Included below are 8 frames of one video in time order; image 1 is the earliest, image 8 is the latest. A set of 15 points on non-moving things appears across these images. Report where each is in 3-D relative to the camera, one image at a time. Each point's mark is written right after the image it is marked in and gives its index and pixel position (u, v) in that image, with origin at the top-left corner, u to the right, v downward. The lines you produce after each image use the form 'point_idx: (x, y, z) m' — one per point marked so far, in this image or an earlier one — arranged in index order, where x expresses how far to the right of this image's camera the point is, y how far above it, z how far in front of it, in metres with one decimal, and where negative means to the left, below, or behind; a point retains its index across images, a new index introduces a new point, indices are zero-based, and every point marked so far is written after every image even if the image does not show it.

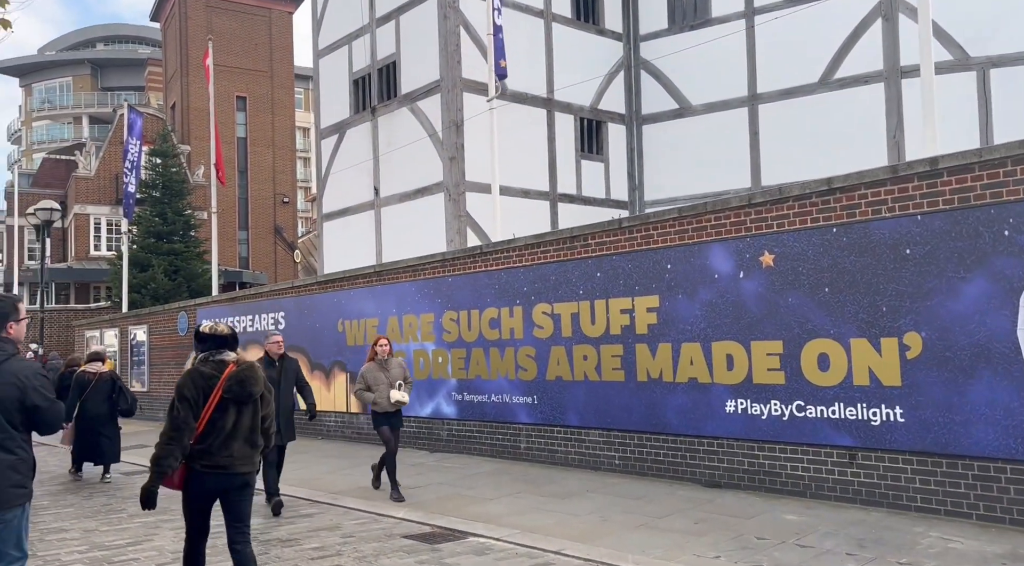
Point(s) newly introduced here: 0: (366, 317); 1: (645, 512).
0: (-2.4, -0.6, +13.5) m
1: (+1.1, -1.9, +7.0) m
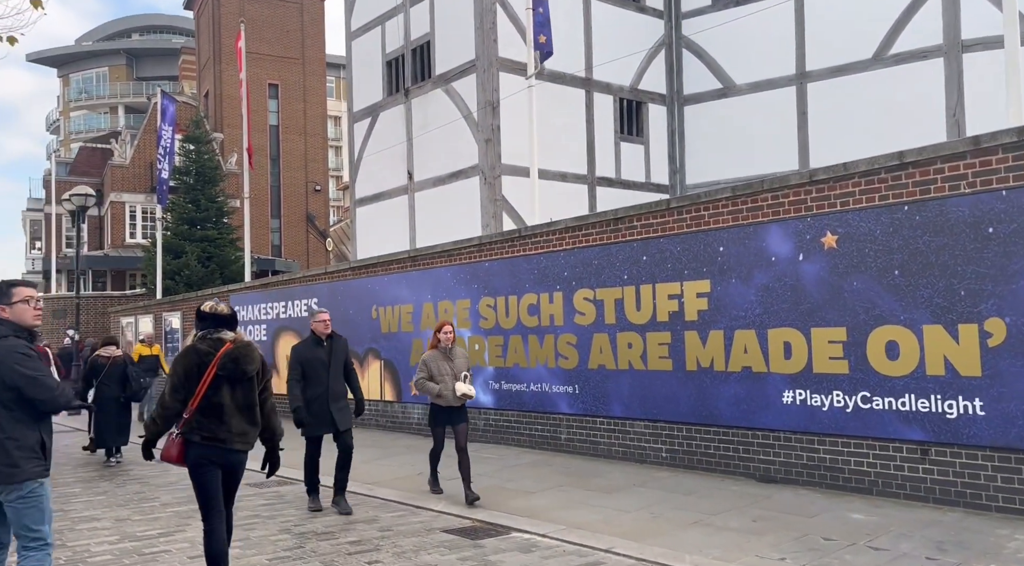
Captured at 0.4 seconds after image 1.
0: (-1.8, -0.3, +13.2) m
1: (+1.5, -1.8, +6.6) m
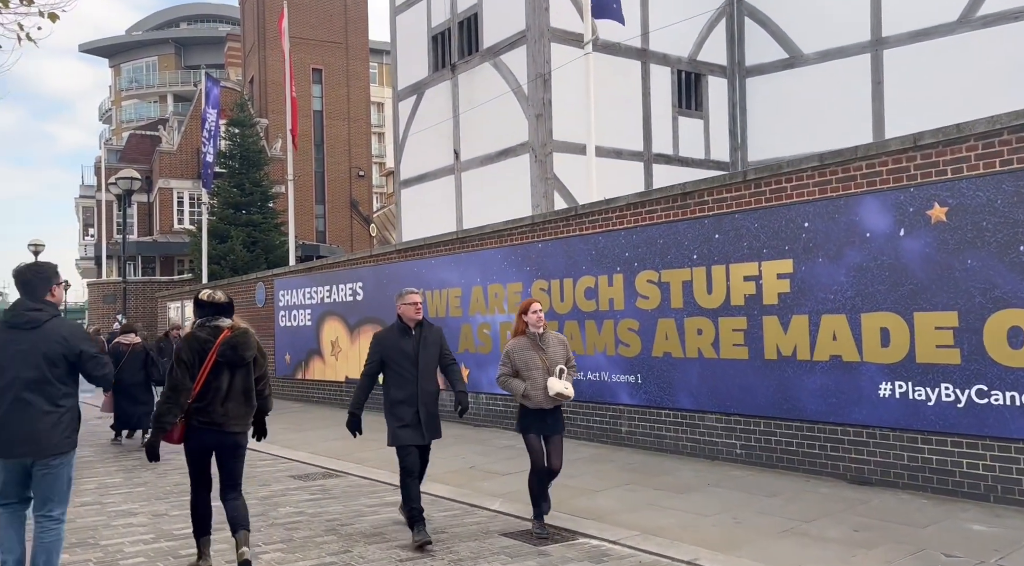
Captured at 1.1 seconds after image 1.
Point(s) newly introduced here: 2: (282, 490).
0: (-1.0, -0.1, +12.6) m
1: (+1.9, -1.6, +5.9) m
2: (-2.2, -2.0, +8.1) m
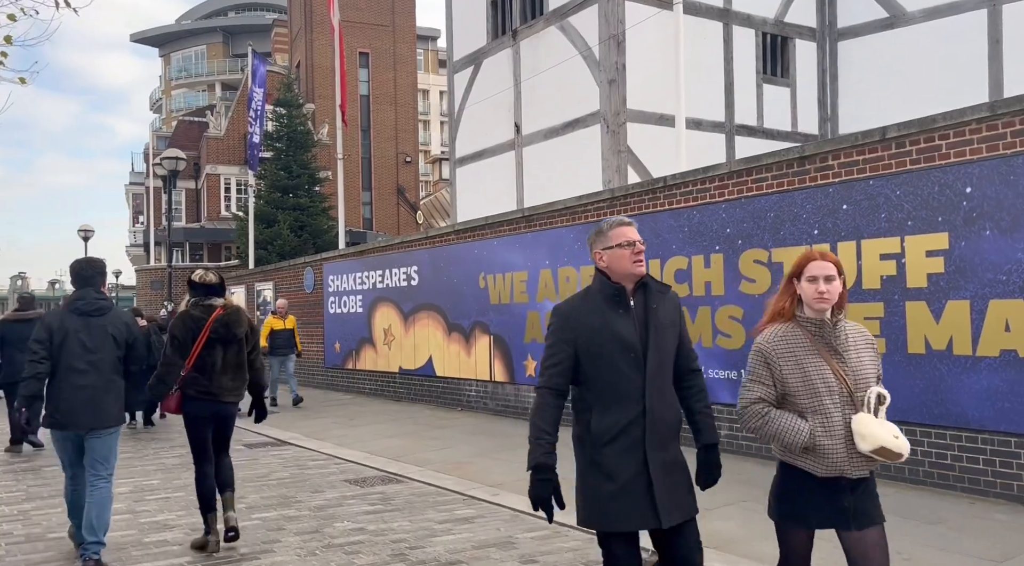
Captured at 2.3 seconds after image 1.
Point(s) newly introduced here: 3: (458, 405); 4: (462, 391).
0: (0.0, +0.2, +11.6) m
1: (+2.5, -1.5, +4.7) m
2: (-1.5, -1.8, +7.1) m
3: (-0.8, -1.9, +13.0) m
4: (-0.7, -1.7, +12.8) m
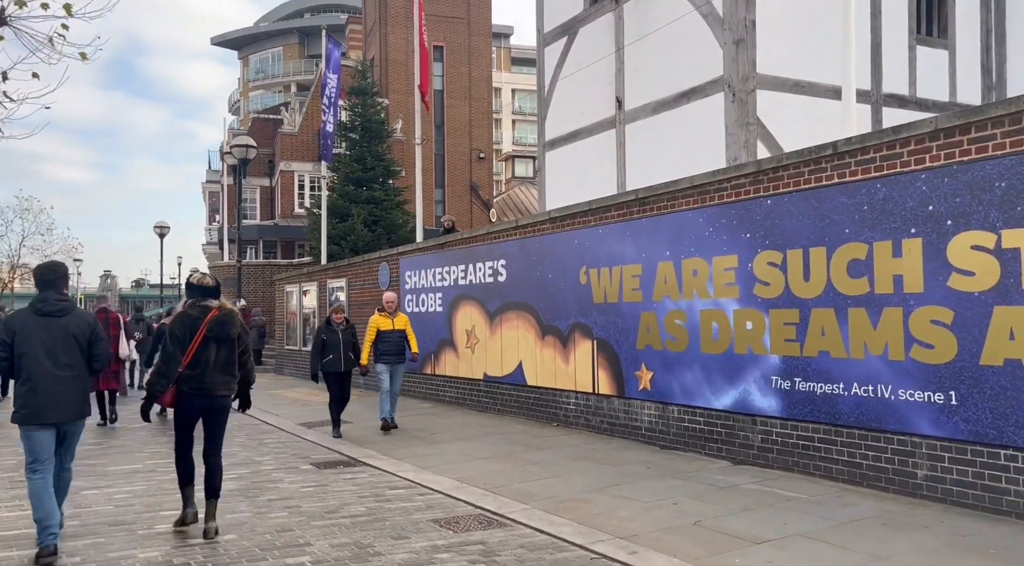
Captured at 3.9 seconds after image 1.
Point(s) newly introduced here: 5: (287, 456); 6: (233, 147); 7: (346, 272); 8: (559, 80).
0: (+1.3, +0.2, +9.8) m
1: (+3.2, -1.4, +2.8) m
2: (-0.6, -1.8, +5.5) m
3: (+0.6, -1.8, +11.3) m
4: (+0.6, -1.6, +11.2) m
5: (-2.7, -2.1, +10.2) m
6: (-6.5, +3.2, +19.8) m
7: (-3.8, +0.3, +19.4) m
8: (+0.8, +3.4, +14.1) m
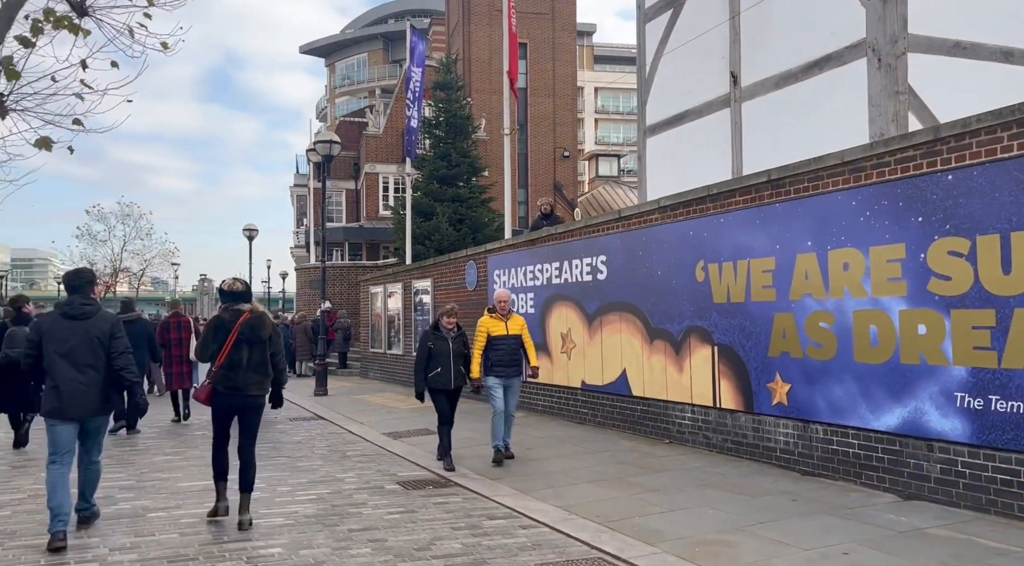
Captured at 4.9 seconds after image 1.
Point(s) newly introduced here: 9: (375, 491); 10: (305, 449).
0: (+2.4, +0.2, +8.5) m
1: (+3.7, -1.4, +1.3) m
2: (+0.1, -1.7, +4.4) m
3: (+1.8, -1.8, +10.0) m
4: (+1.9, -1.6, +9.9) m
5: (-1.5, -2.1, +9.2) m
6: (-4.4, +3.2, +19.2) m
7: (-1.8, +0.2, +18.5) m
8: (+2.3, +3.4, +12.8) m
9: (-1.3, -2.0, +8.3) m
10: (-2.7, -2.2, +11.0) m
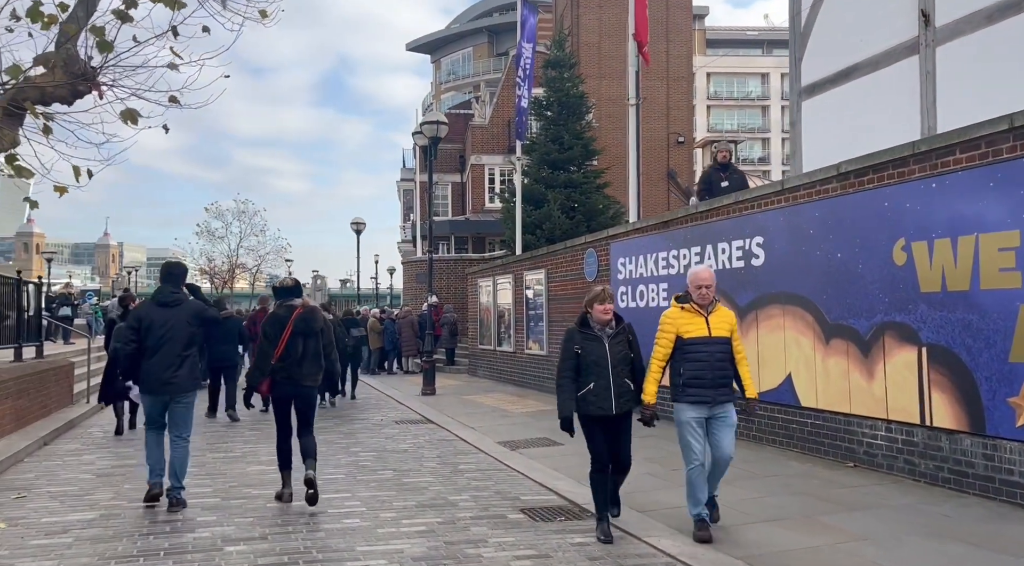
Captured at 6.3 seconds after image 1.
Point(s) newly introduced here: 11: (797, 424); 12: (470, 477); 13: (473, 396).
0: (+3.6, +0.4, +6.5) m
1: (+4.0, -1.3, -0.8) m
2: (+0.9, -1.6, +2.7) m
3: (+3.2, -1.7, +8.1) m
4: (+3.3, -1.4, +8.0) m
5: (-0.2, -1.9, +7.7) m
6: (-1.9, +3.3, +17.9) m
7: (+0.7, +0.4, +17.0) m
8: (+4.0, +3.6, +10.7) m
9: (-0.1, -1.9, +6.8) m
10: (-1.1, -2.0, +9.6) m
11: (+3.0, -1.5, +8.9) m
12: (-0.4, -2.0, +8.7) m
13: (-0.8, -2.3, +17.0) m
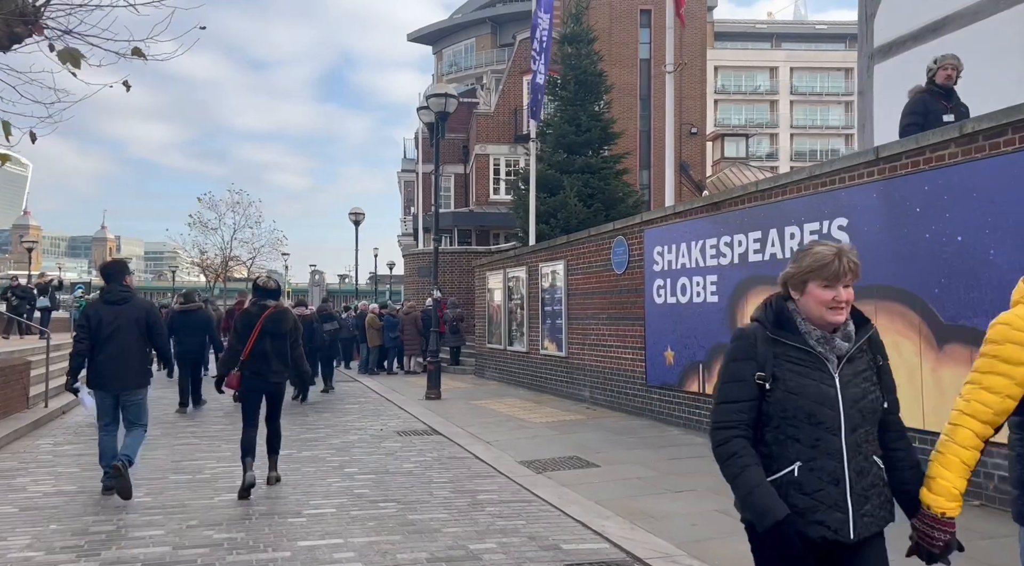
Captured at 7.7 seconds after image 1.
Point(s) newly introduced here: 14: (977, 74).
0: (+3.9, +0.5, +4.7) m
1: (+4.3, -1.2, -2.6) m
2: (+1.2, -1.5, +1.0) m
3: (+3.5, -1.6, +6.3) m
4: (+3.5, -1.3, +6.2) m
5: (+0.1, -1.8, +5.9) m
6: (-1.6, +3.5, +16.2) m
7: (+1.0, +0.6, +15.2) m
8: (+4.3, +3.6, +9.0) m
9: (+0.2, -1.8, +5.0) m
10: (-0.9, -1.9, +7.9) m
11: (+3.3, -1.4, +7.2) m
12: (-0.2, -1.9, +7.0) m
13: (-0.5, -2.1, +15.3) m
14: (+4.6, +2.0, +8.2) m
